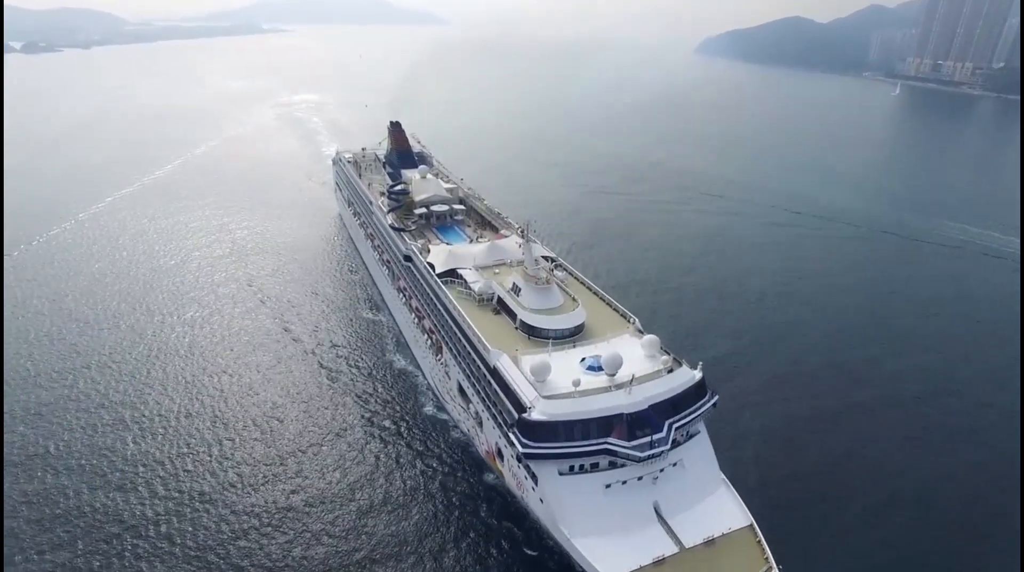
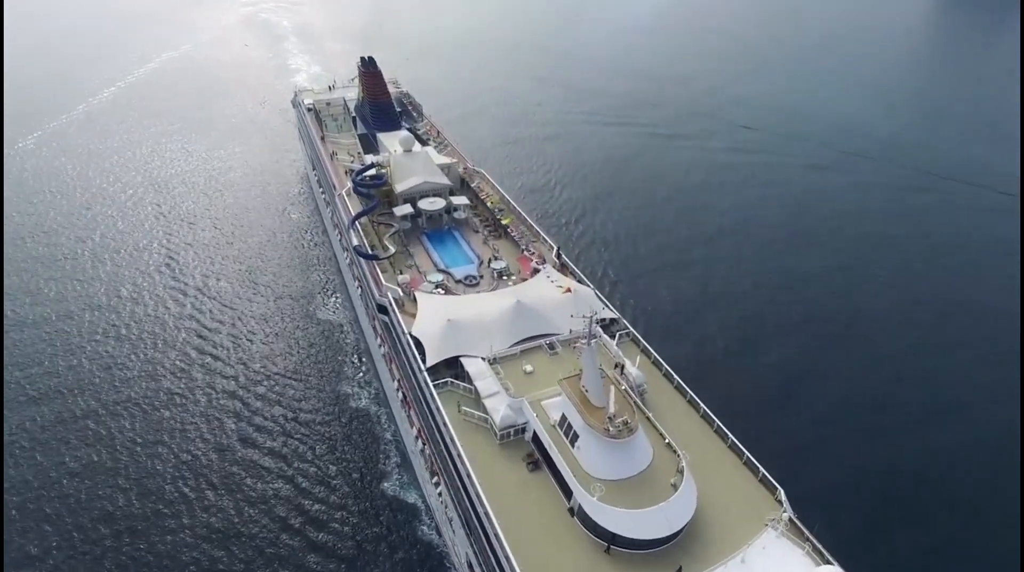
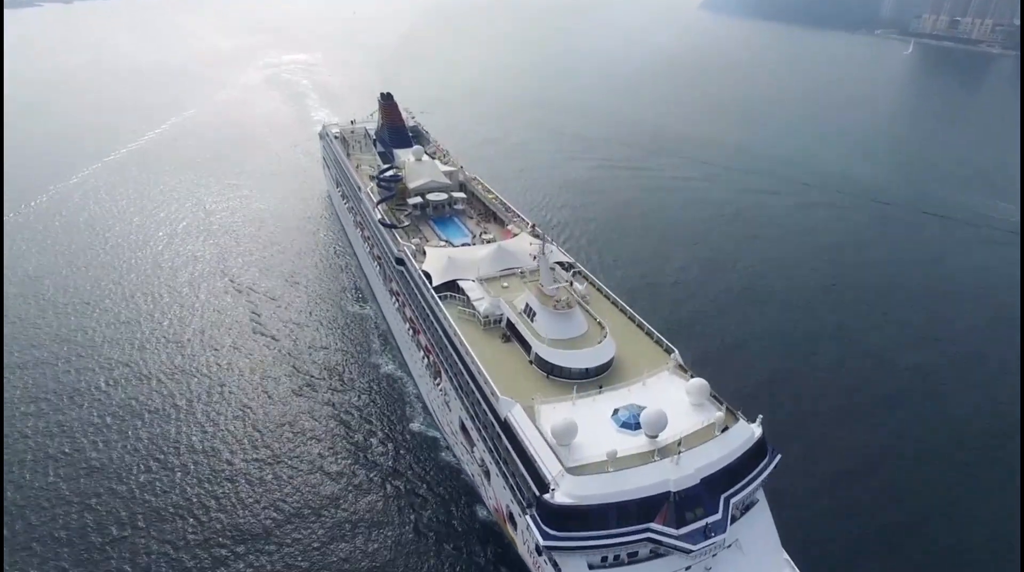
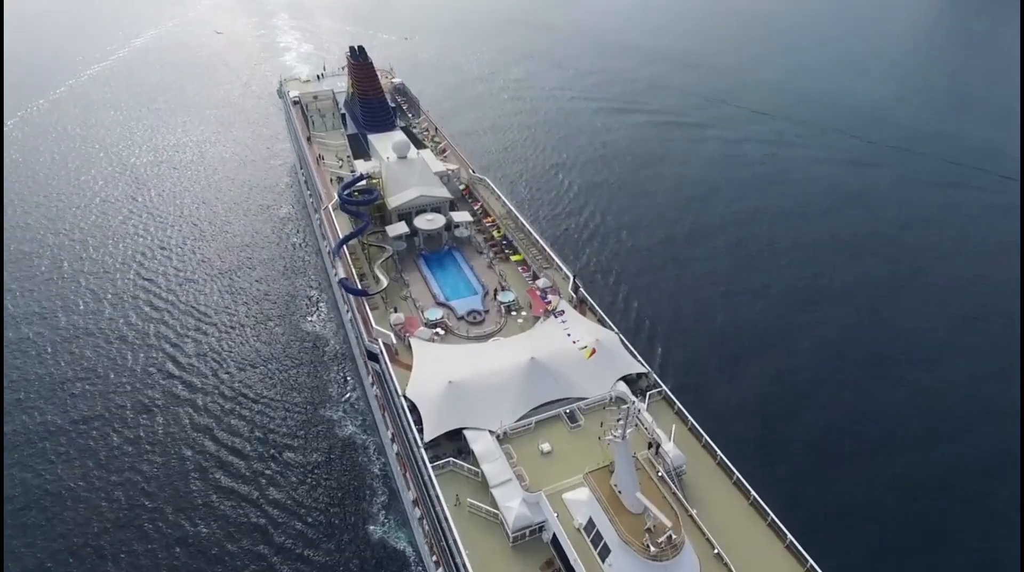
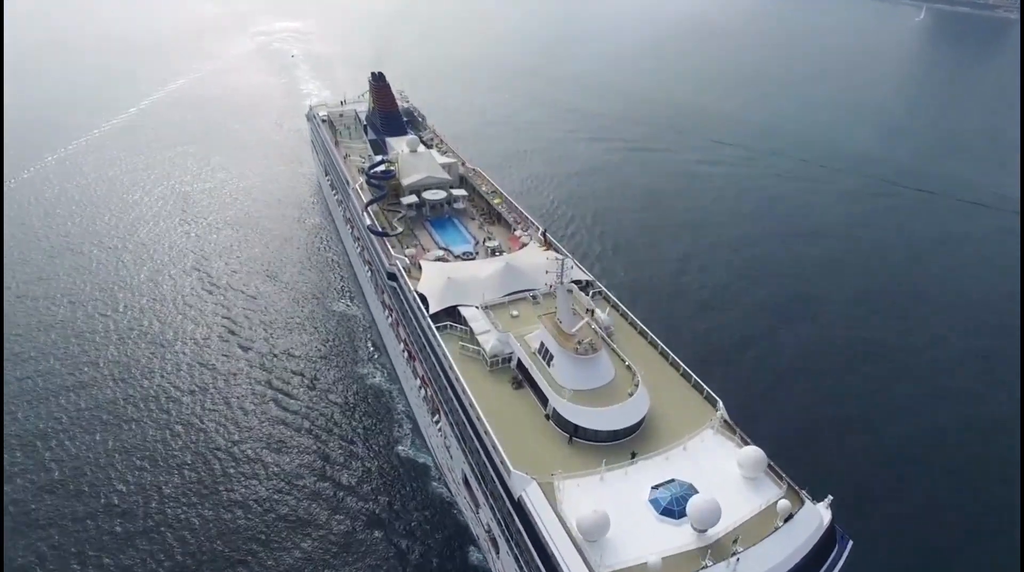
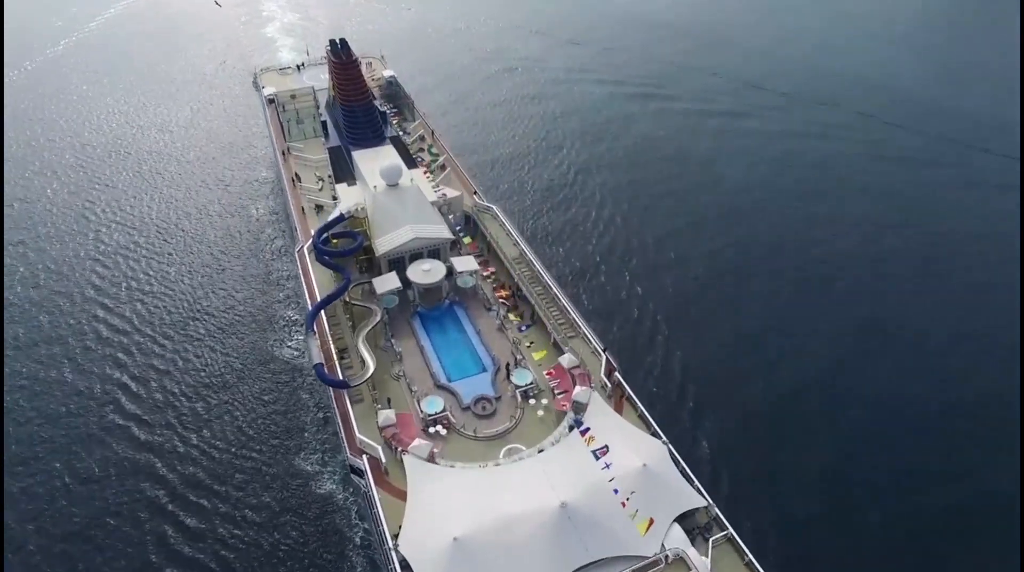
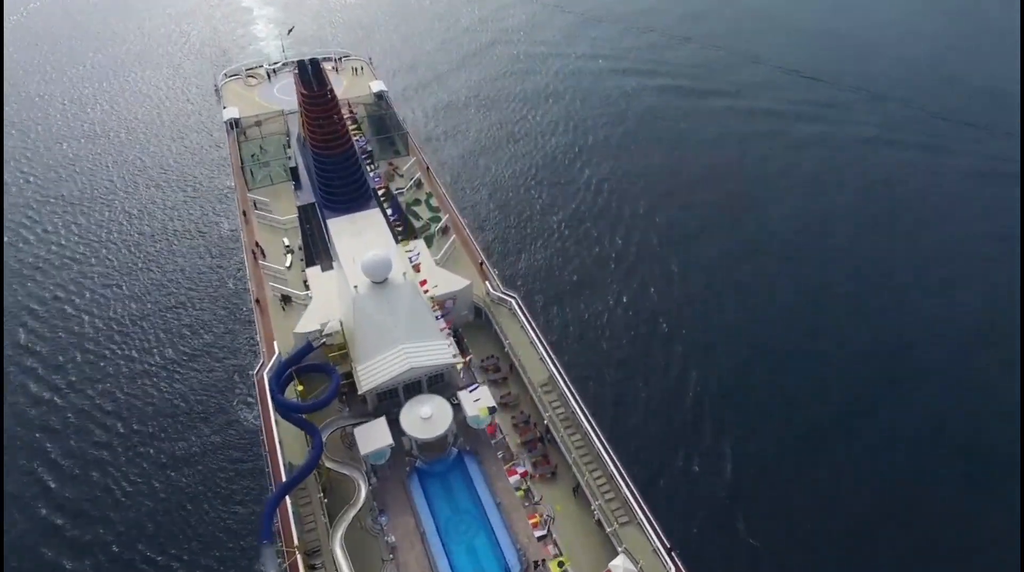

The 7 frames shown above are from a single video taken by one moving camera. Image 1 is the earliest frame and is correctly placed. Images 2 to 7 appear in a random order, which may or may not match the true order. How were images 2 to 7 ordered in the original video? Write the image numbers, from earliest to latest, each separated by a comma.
3, 5, 2, 4, 6, 7
